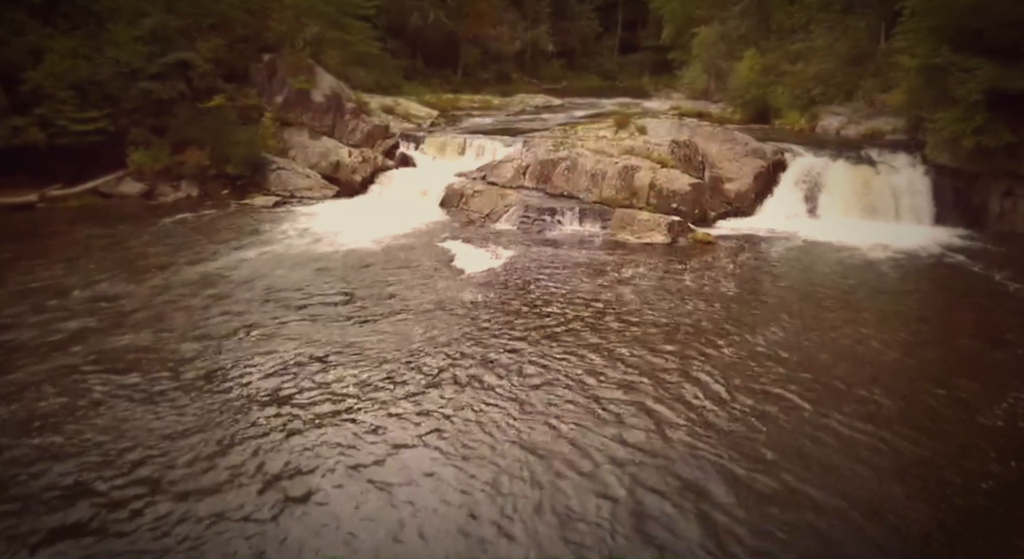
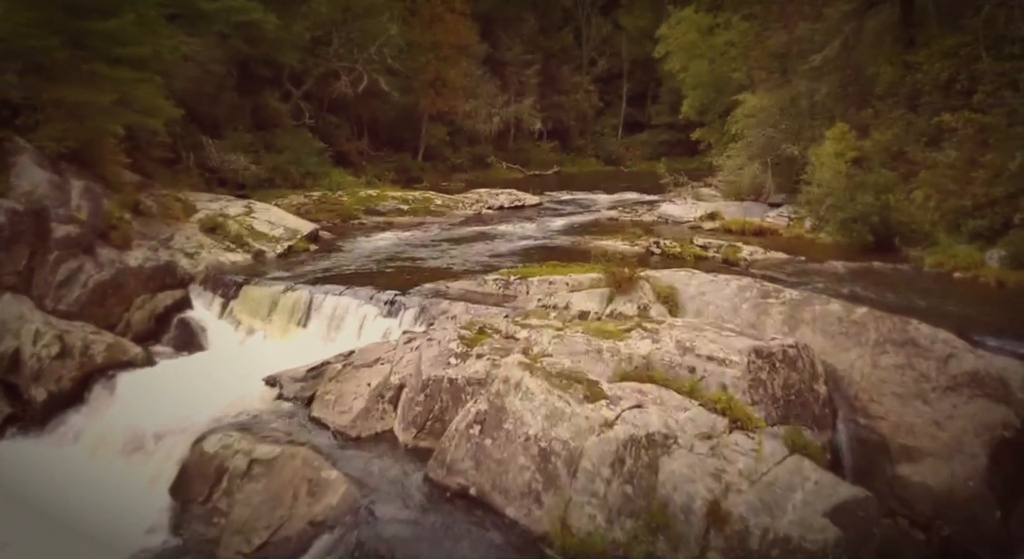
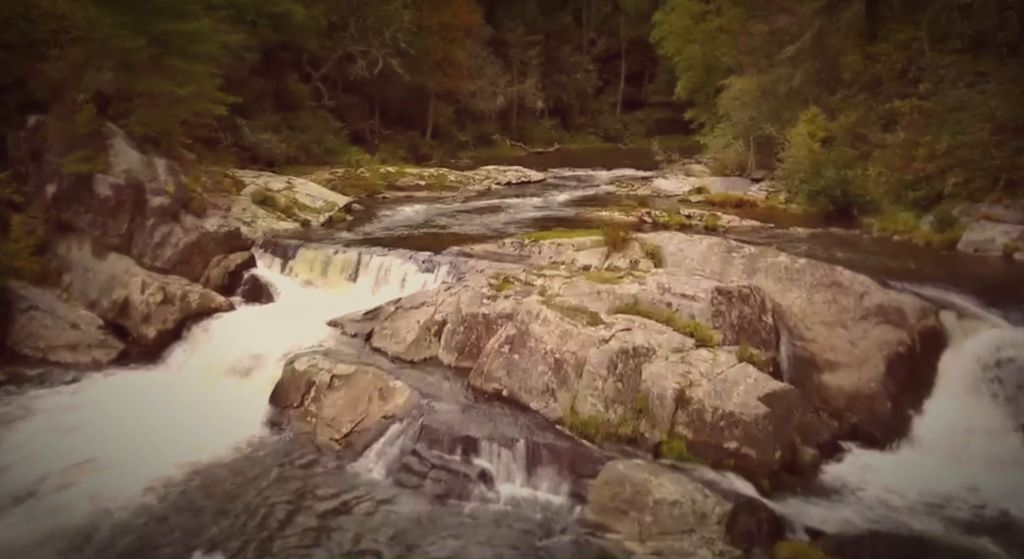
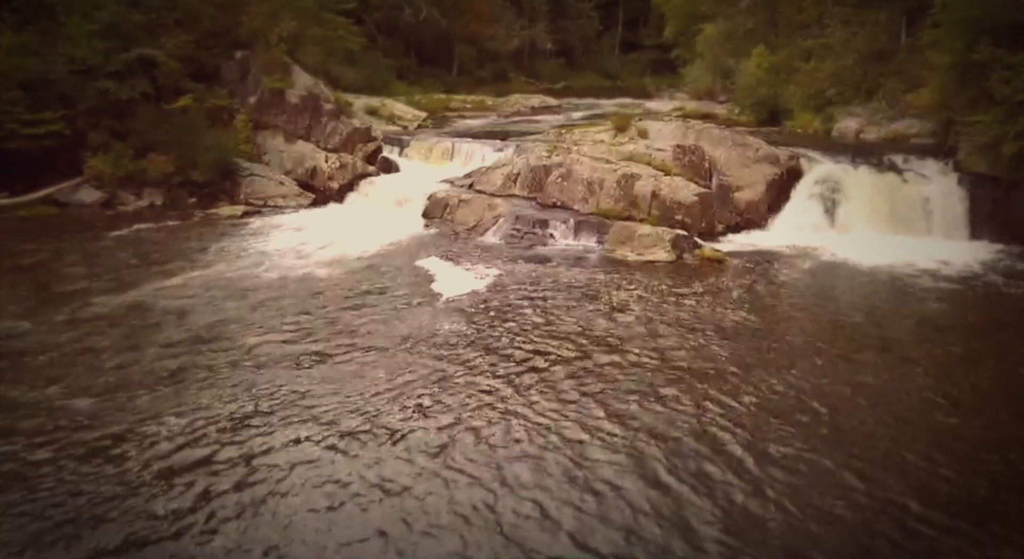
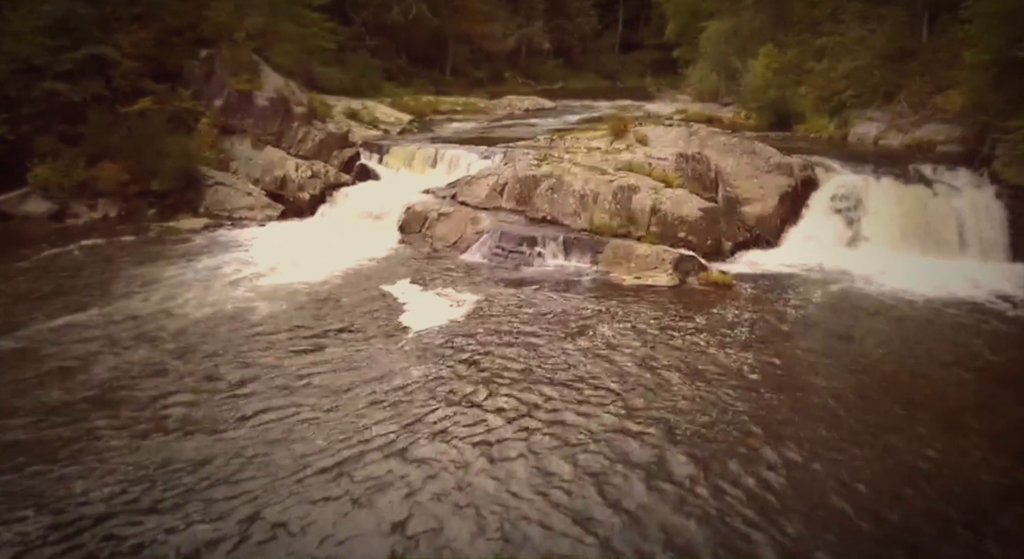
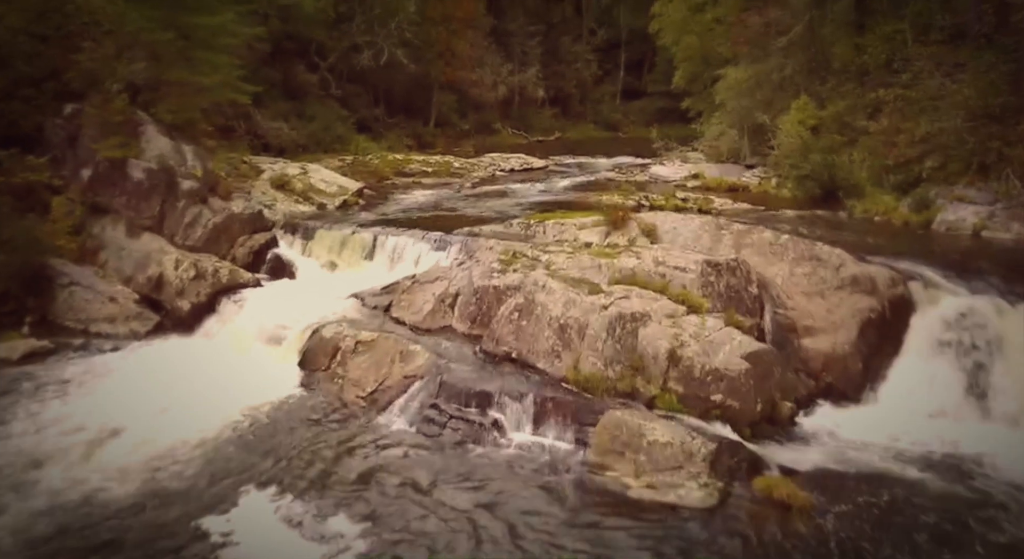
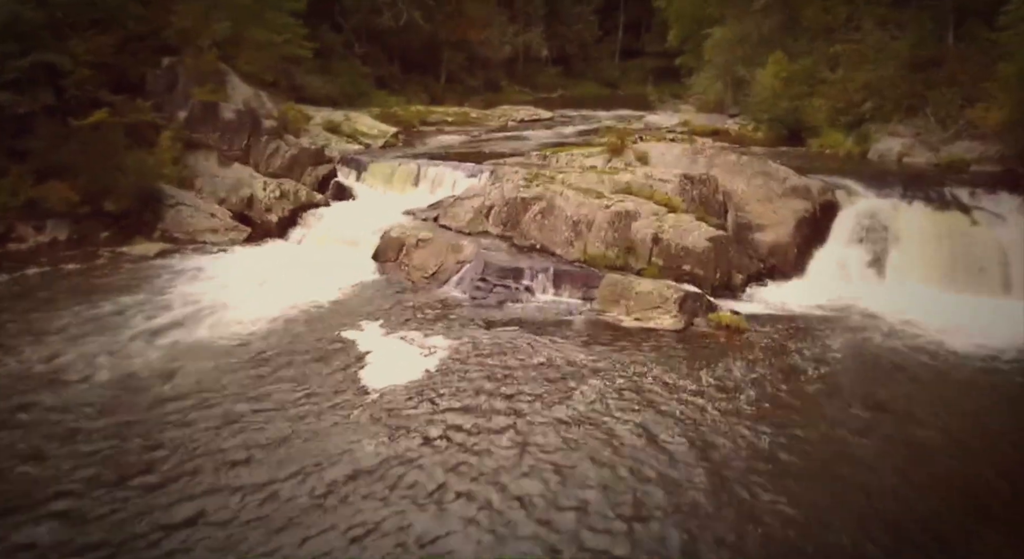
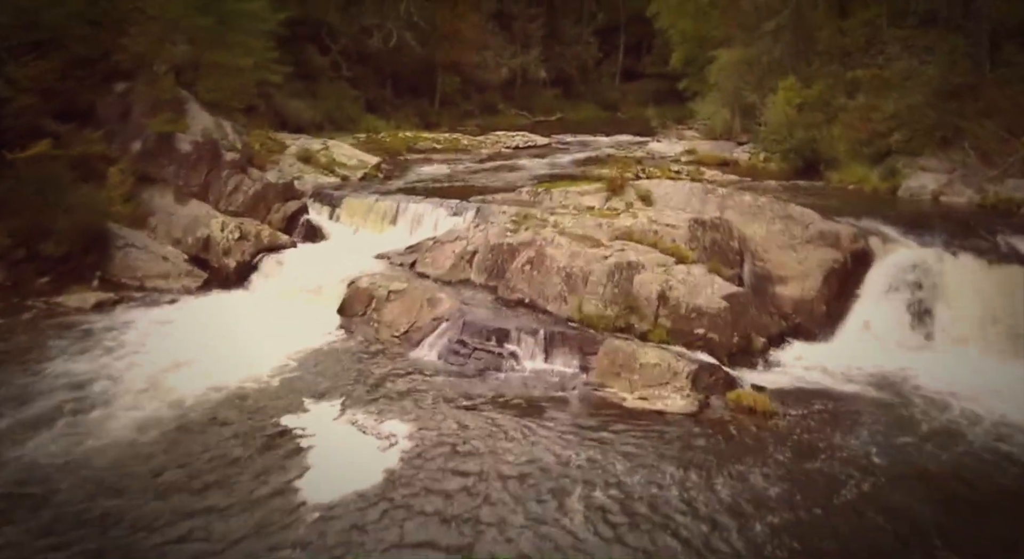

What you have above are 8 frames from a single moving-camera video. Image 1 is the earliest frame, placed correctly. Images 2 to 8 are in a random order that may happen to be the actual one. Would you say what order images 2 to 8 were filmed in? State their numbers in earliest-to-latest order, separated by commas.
4, 5, 7, 8, 6, 3, 2
